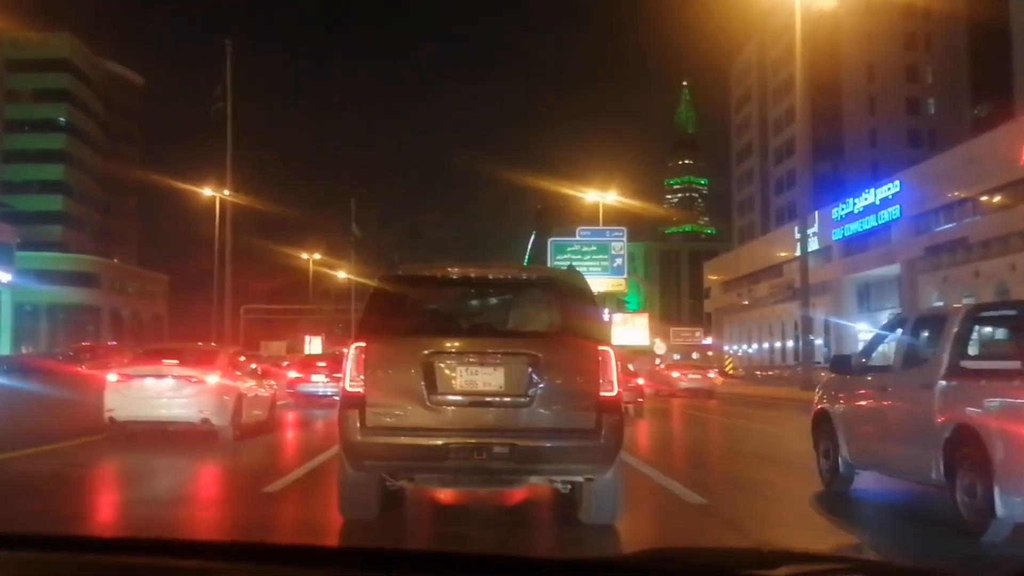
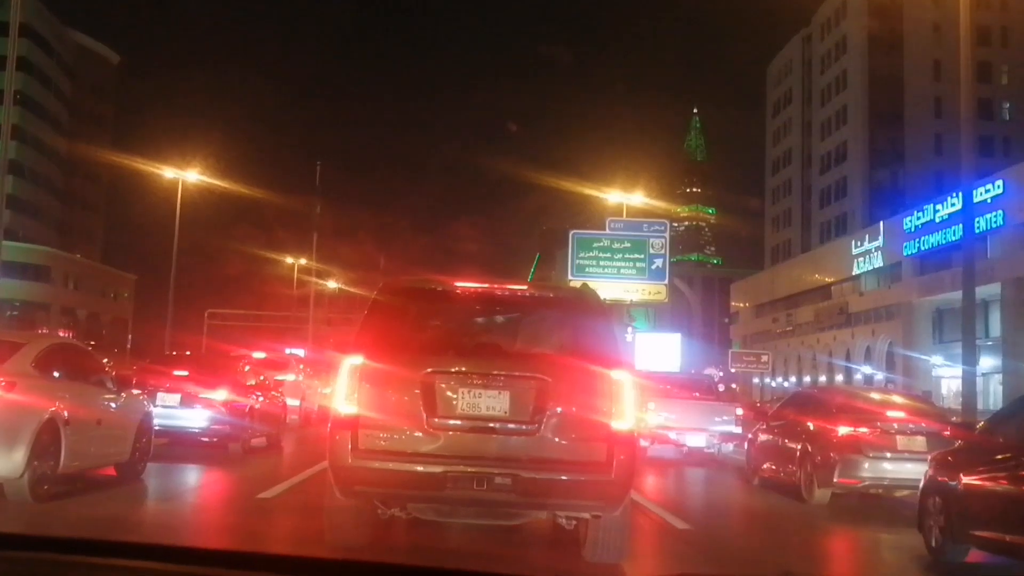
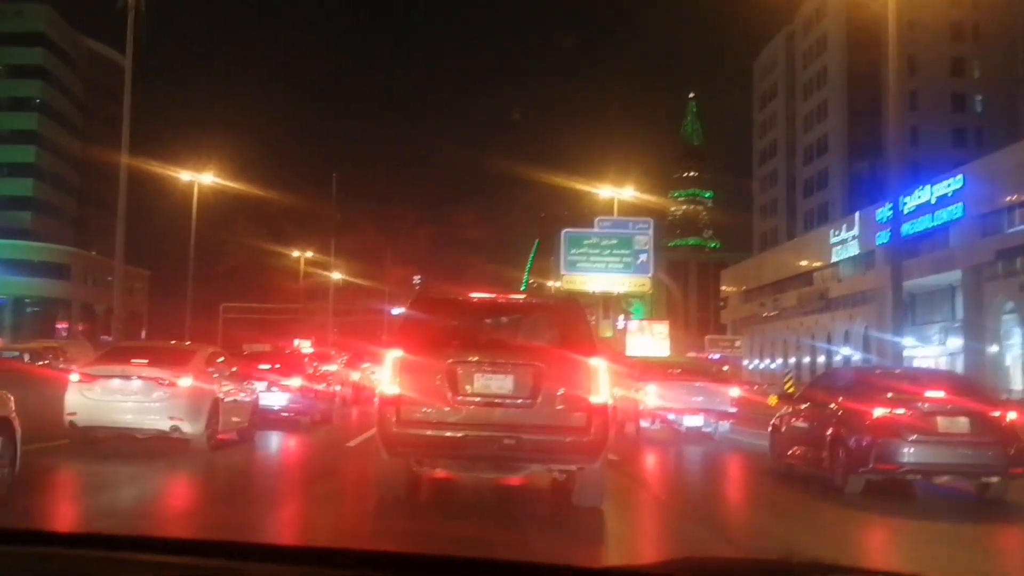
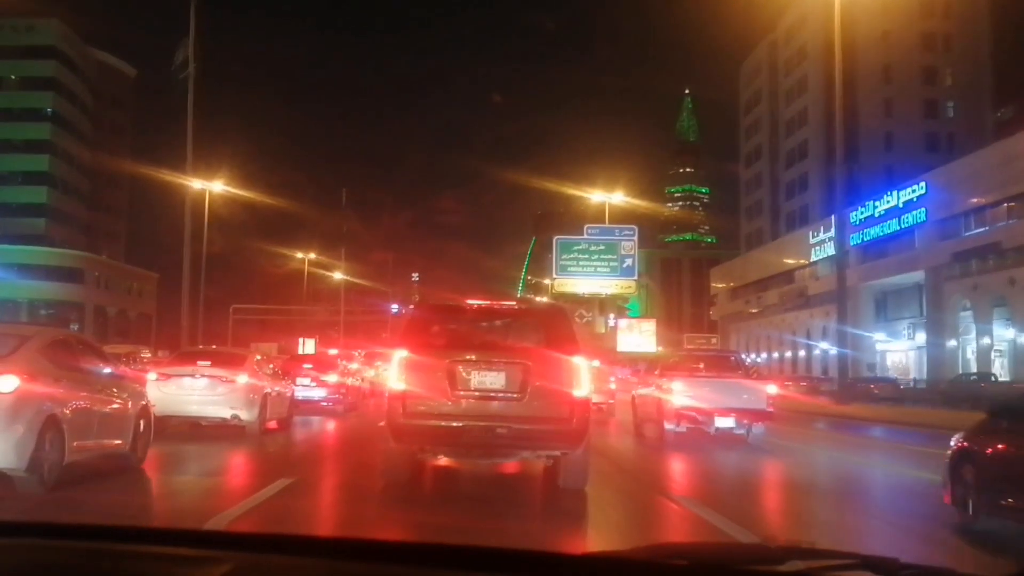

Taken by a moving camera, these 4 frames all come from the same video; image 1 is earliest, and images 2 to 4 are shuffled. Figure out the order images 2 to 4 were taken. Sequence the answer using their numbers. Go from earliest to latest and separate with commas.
4, 3, 2
